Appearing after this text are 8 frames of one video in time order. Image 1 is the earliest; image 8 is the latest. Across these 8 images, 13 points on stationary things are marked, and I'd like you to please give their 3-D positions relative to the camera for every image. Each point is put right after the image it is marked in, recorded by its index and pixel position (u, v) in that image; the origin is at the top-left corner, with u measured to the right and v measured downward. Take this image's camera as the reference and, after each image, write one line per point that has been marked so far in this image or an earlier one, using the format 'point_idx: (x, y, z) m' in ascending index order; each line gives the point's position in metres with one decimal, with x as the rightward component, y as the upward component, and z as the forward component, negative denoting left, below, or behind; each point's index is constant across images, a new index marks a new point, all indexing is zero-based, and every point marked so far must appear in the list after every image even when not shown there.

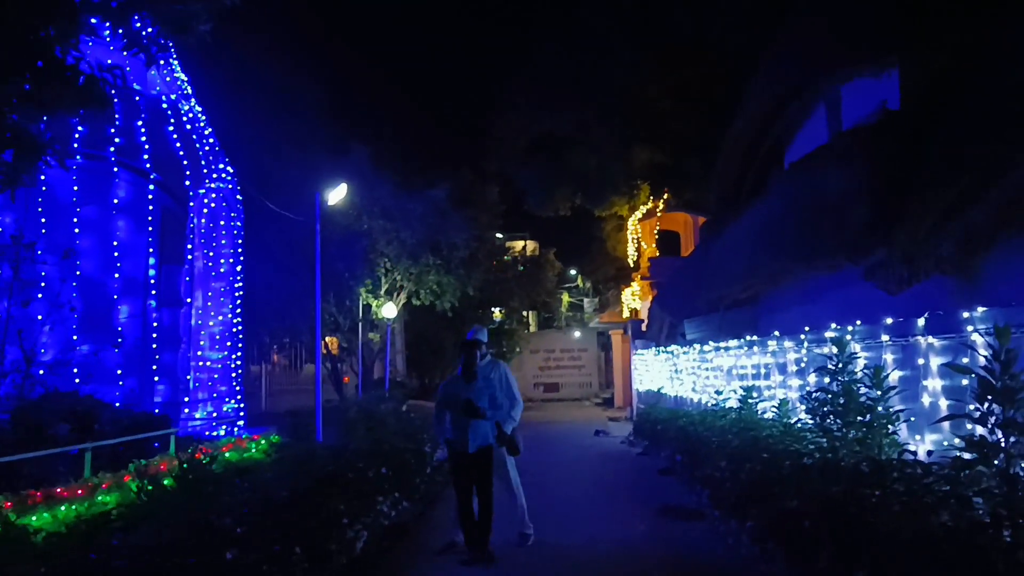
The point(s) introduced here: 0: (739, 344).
0: (+2.8, -0.7, +11.1) m
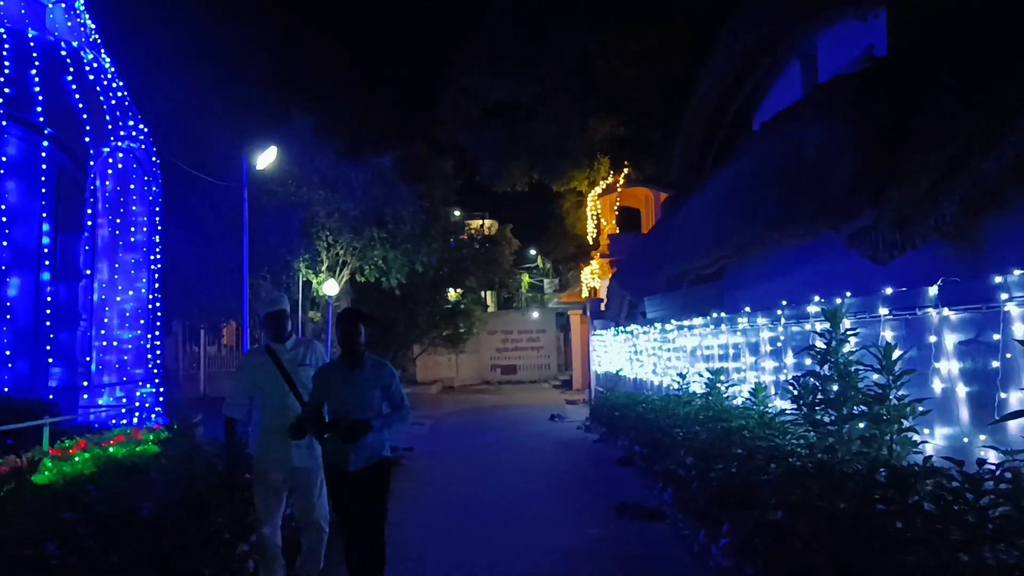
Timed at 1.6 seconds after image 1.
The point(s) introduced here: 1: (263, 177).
0: (+2.1, -0.4, +10.0) m
1: (-4.5, +2.0, +16.3) m
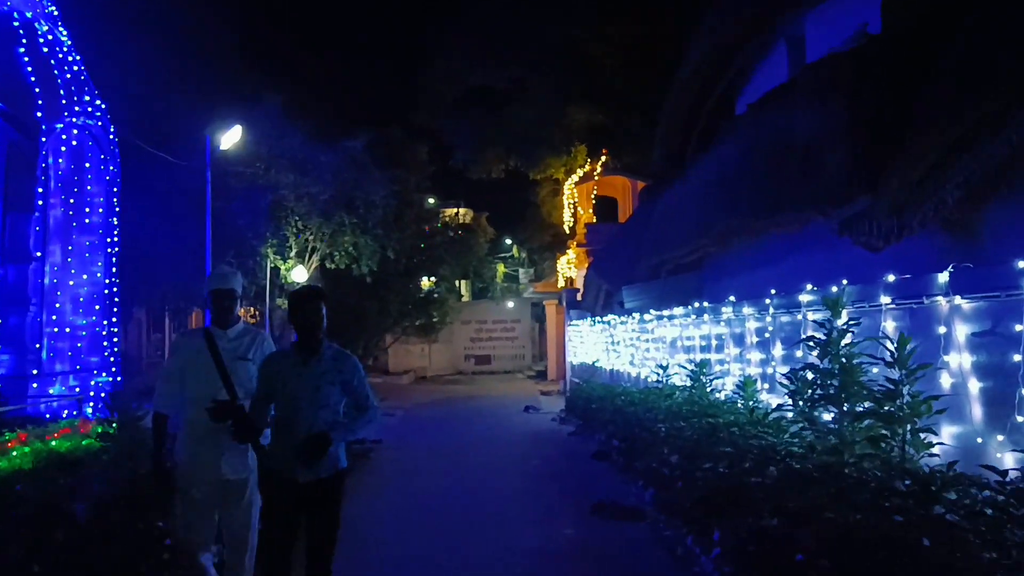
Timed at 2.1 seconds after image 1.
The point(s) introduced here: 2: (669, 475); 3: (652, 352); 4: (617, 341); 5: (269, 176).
0: (+1.9, -0.3, +9.6) m
1: (-4.9, +2.3, +15.7) m
2: (+1.1, -1.3, +6.3) m
3: (+1.8, -0.8, +11.6) m
4: (+1.7, -0.9, +14.4) m
5: (-4.3, +2.0, +15.9) m
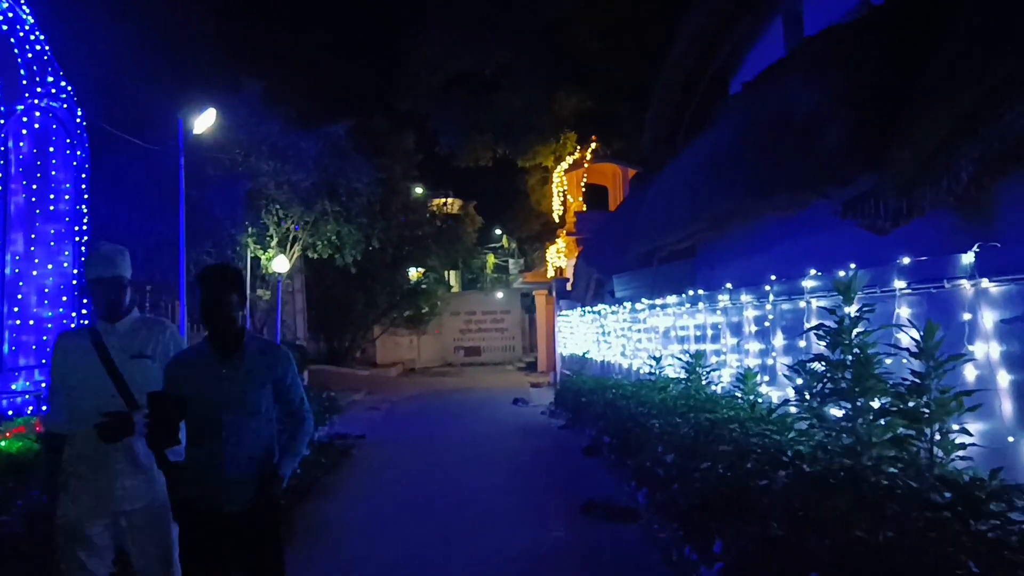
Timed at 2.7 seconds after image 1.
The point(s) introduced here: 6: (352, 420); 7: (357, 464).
0: (+1.7, -0.1, +9.2) m
1: (-5.2, +2.4, +15.2) m
2: (+1.0, -1.2, +5.9) m
3: (+1.6, -0.7, +11.2) m
4: (+1.5, -0.7, +13.9) m
5: (-4.5, +2.1, +15.4) m
6: (-2.6, -2.2, +15.0) m
7: (-1.9, -2.1, +11.0) m
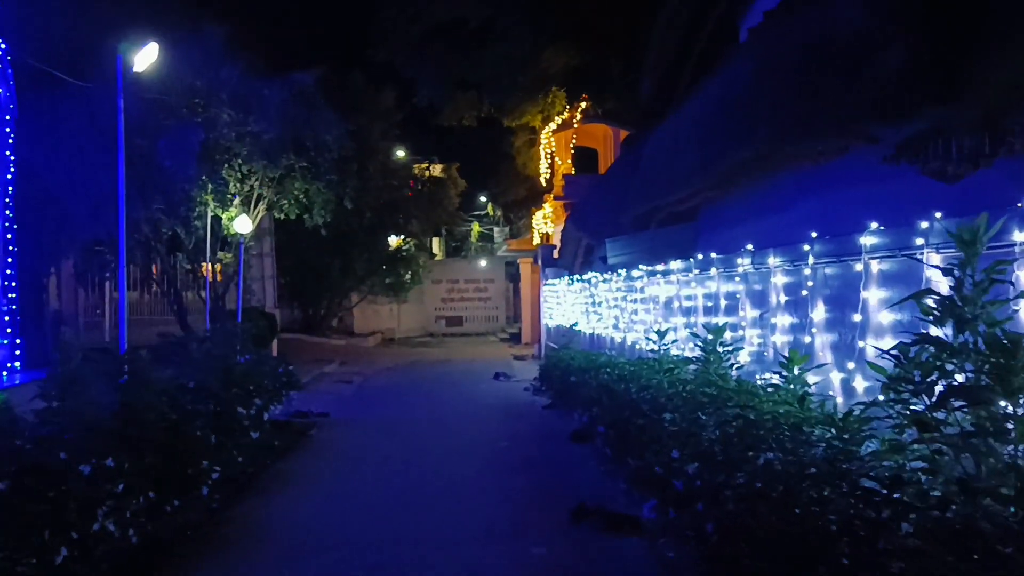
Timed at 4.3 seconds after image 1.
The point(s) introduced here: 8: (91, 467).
0: (+1.5, +0.2, +7.9) m
1: (-5.4, +3.0, +13.7) m
2: (+0.8, -1.0, +4.6) m
3: (+1.4, -0.3, +9.9) m
4: (+1.2, -0.2, +12.7) m
5: (-4.8, +2.7, +13.9) m
6: (-2.9, -1.6, +13.7) m
7: (-2.1, -1.7, +9.7) m
8: (-2.4, -1.0, +5.0) m
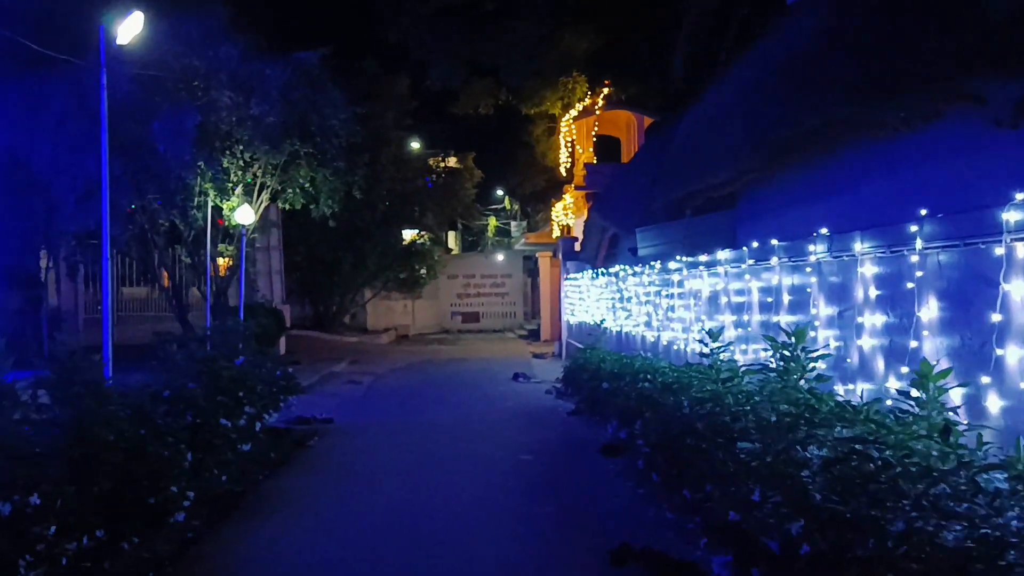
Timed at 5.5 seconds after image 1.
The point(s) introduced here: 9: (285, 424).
0: (+1.7, +0.2, +6.8) m
1: (-5.1, +3.1, +12.7) m
2: (+1.0, -1.0, +3.6) m
3: (+1.6, -0.2, +8.8) m
4: (+1.5, -0.1, +11.6) m
5: (-4.5, +2.8, +13.0) m
6: (-2.7, -1.5, +12.7) m
7: (-1.9, -1.7, +8.7) m
8: (-2.2, -1.0, +4.0) m
9: (-2.6, -1.5, +10.2) m
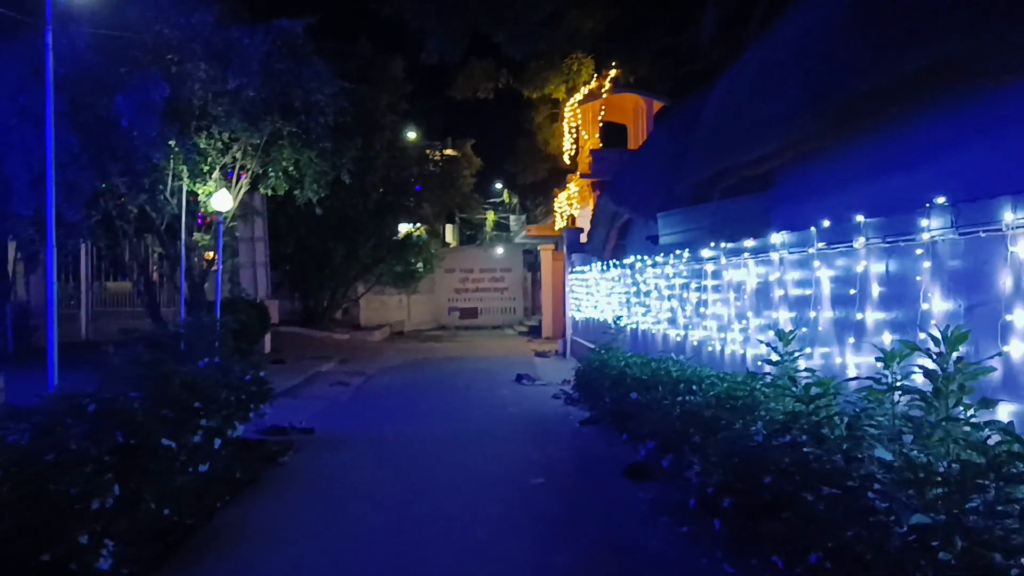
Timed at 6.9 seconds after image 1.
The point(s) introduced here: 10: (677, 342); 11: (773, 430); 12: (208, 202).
0: (+1.8, +0.3, +5.5) m
1: (-5.1, +3.2, +11.4) m
2: (+1.0, -0.9, +2.3) m
3: (+1.7, -0.2, +7.5) m
4: (+1.5, 0.0, +10.3) m
5: (-4.4, +2.9, +11.6) m
6: (-2.6, -1.4, +11.4) m
7: (-1.9, -1.6, +7.4) m
8: (-2.2, -0.9, +2.7) m
9: (-2.5, -1.4, +8.9) m
10: (+1.6, -0.5, +8.9) m
11: (+1.1, -0.6, +3.8) m
12: (-4.5, +1.3, +13.3) m
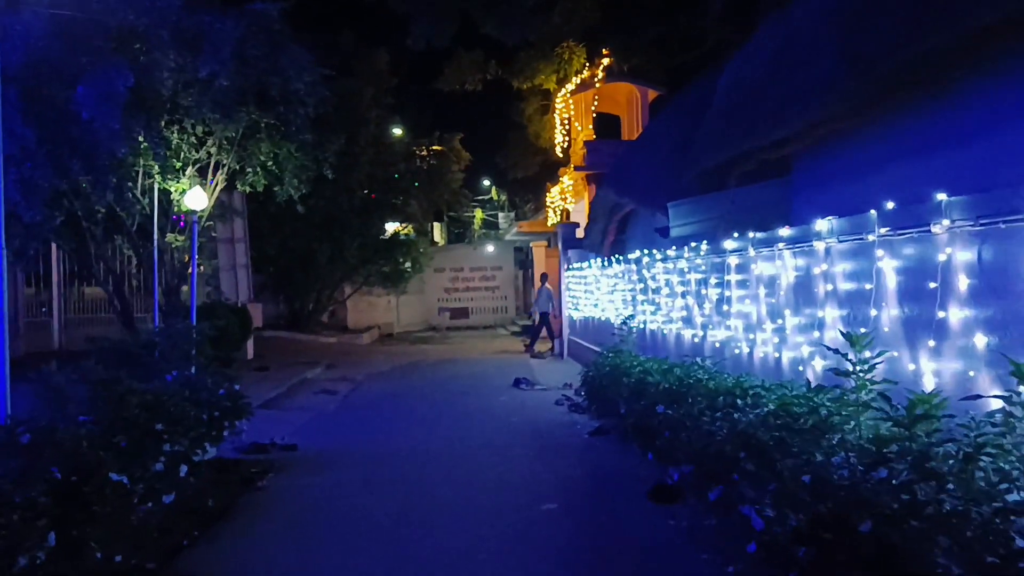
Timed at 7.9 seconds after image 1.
0: (+1.8, +0.3, +4.8) m
1: (-5.2, +3.1, +10.5) m
2: (+1.1, -0.9, +1.5) m
3: (+1.7, -0.1, +6.8) m
4: (+1.5, 0.0, +9.5) m
5: (-4.5, +2.8, +10.8) m
6: (-2.6, -1.5, +10.6) m
7: (-1.8, -1.6, +6.6) m
8: (-2.1, -1.0, +1.9) m
9: (-2.5, -1.5, +8.0) m
10: (+1.6, -0.5, +8.1) m
11: (+1.2, -0.6, +3.0) m
12: (-4.6, +1.2, +12.4) m
